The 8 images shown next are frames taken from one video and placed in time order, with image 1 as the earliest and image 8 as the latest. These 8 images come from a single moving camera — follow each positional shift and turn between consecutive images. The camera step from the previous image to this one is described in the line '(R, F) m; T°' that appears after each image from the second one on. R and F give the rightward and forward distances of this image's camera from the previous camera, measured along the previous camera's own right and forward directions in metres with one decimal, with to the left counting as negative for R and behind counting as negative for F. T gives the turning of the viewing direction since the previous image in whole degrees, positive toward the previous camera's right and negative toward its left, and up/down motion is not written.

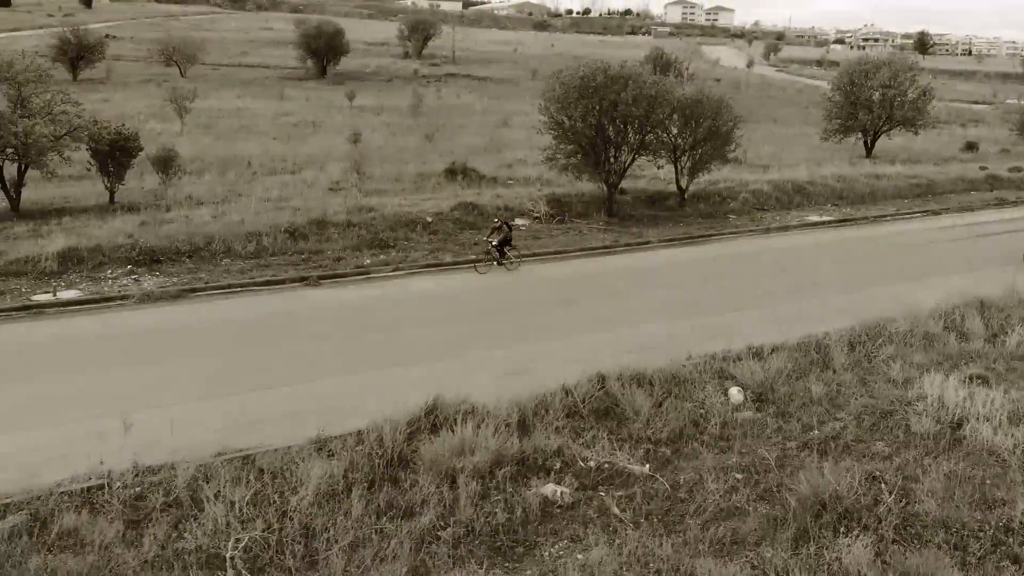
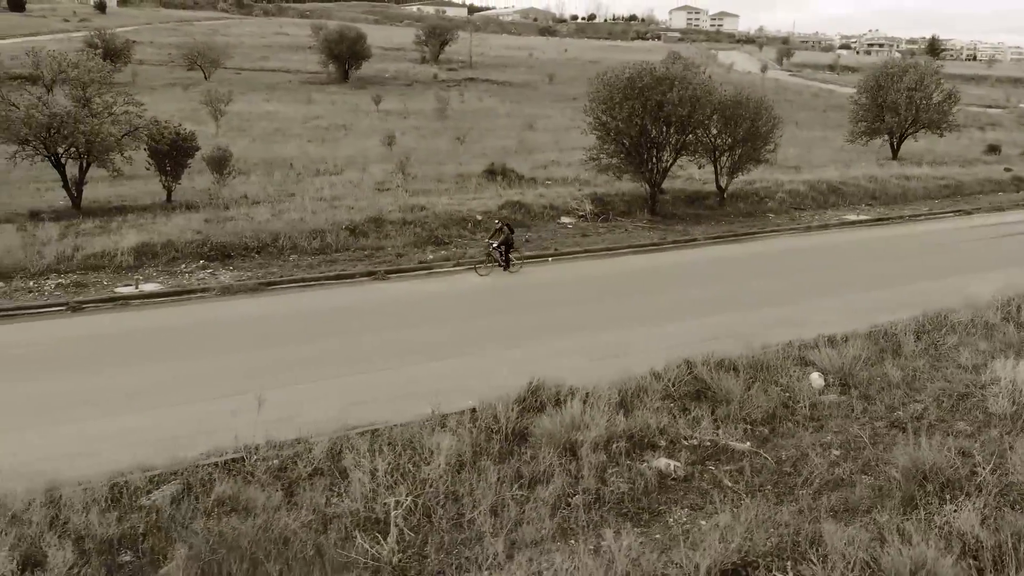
(-0.9, -0.4) m; 0°
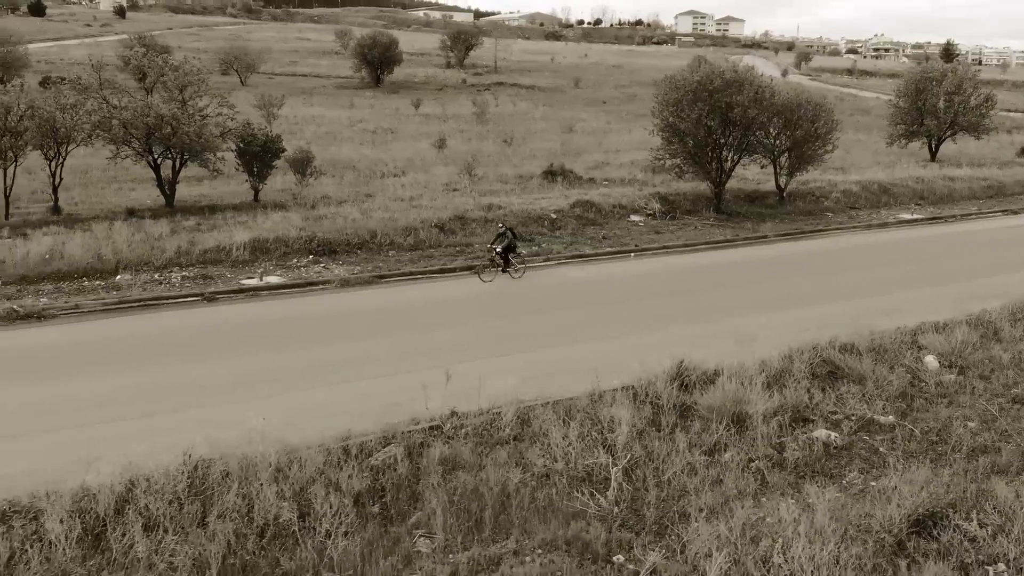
(-1.6, -0.7) m; 0°
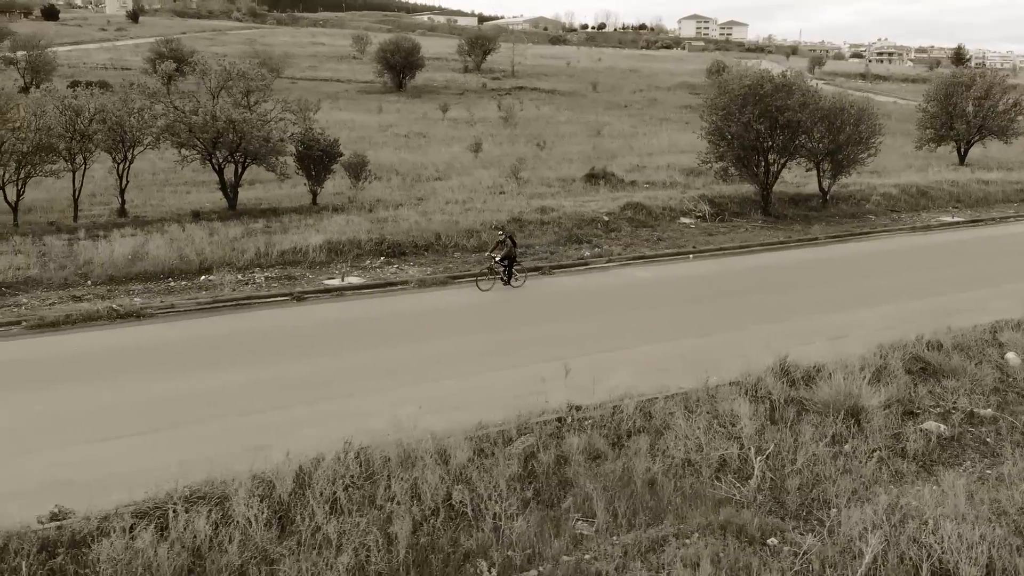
(-1.2, -0.4) m; 0°
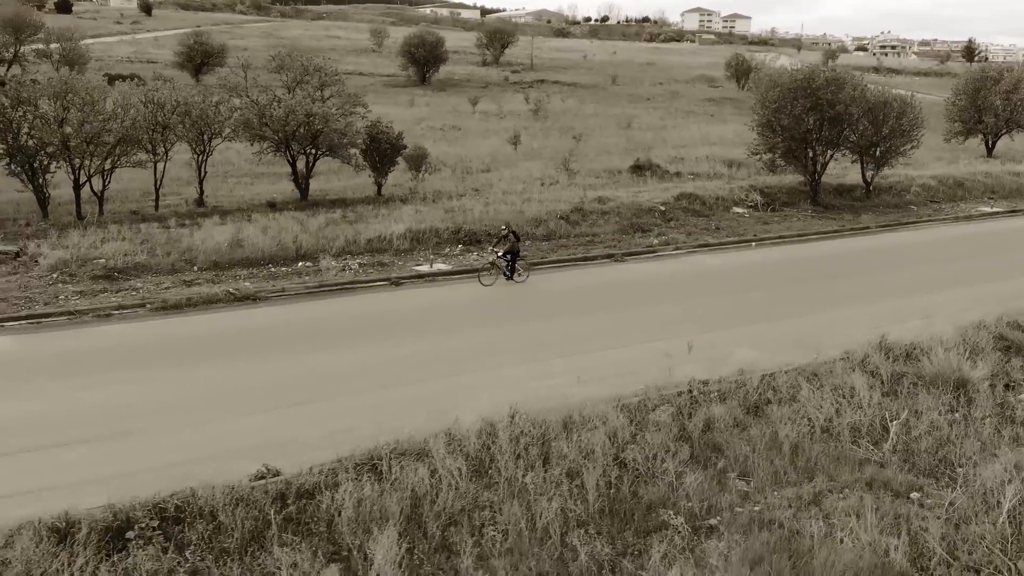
(-1.4, -0.7) m; 0°
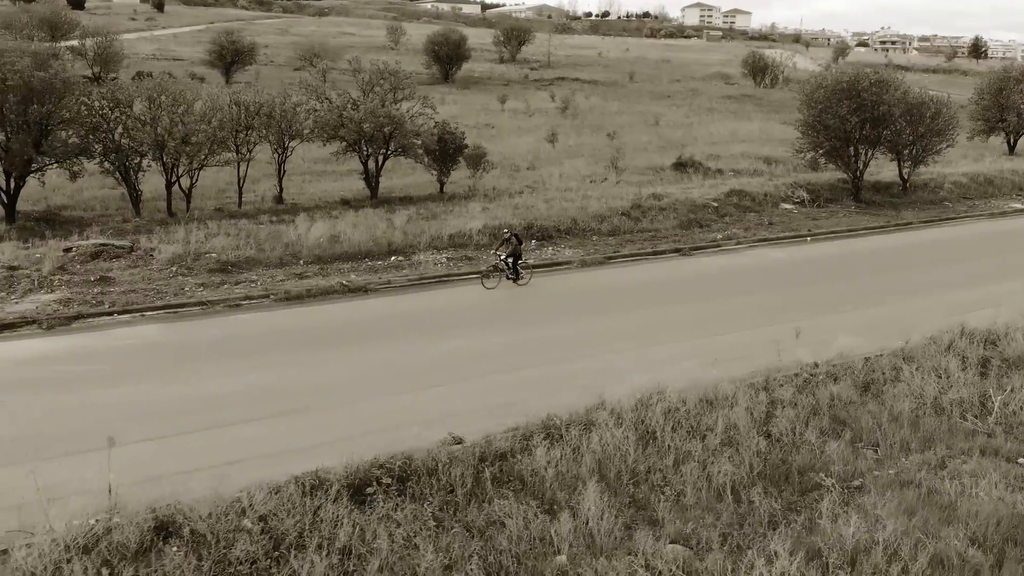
(-1.5, -0.9) m; 0°
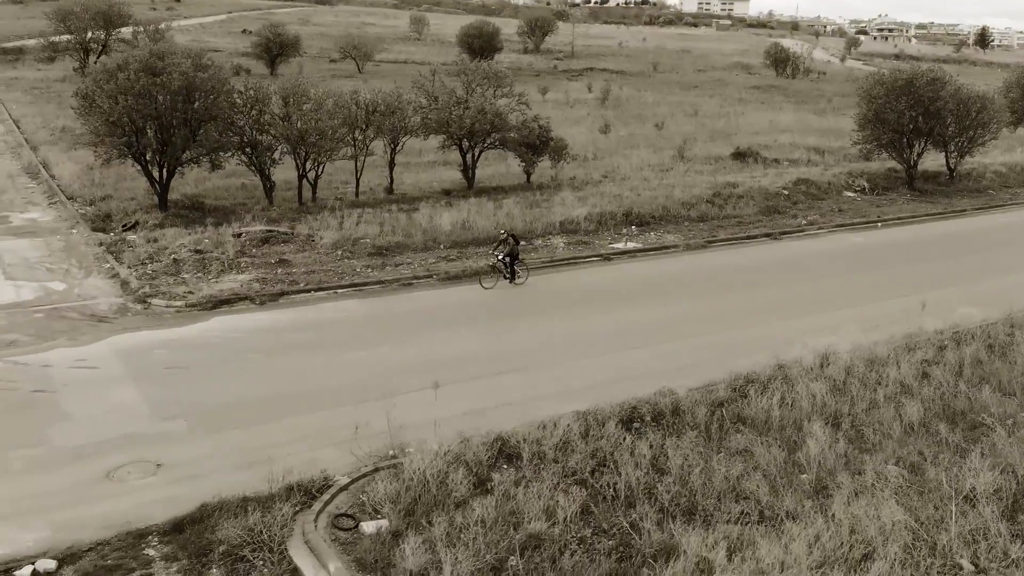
(-2.4, -1.7) m; +1°
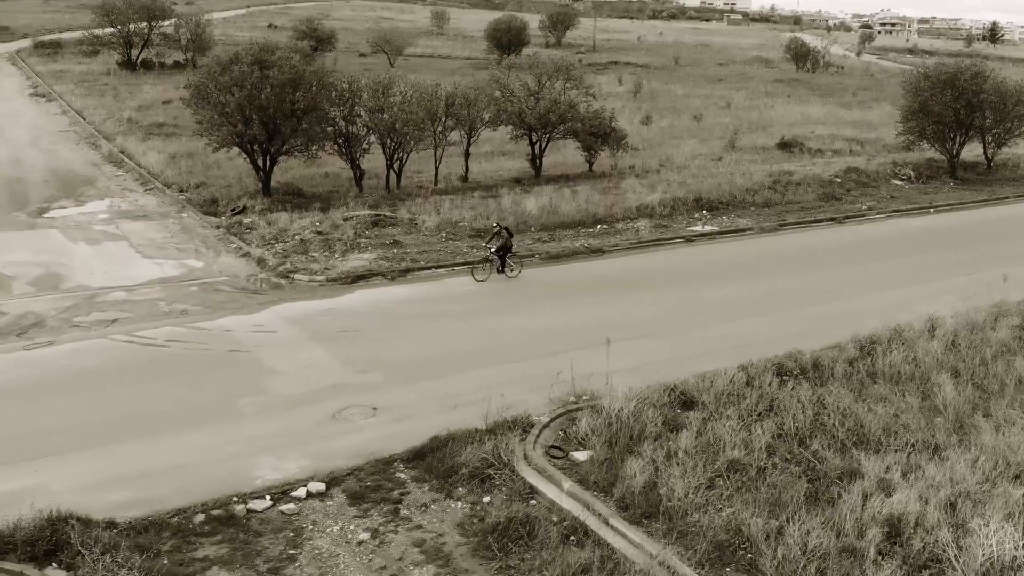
(-1.9, -1.2) m; 0°
